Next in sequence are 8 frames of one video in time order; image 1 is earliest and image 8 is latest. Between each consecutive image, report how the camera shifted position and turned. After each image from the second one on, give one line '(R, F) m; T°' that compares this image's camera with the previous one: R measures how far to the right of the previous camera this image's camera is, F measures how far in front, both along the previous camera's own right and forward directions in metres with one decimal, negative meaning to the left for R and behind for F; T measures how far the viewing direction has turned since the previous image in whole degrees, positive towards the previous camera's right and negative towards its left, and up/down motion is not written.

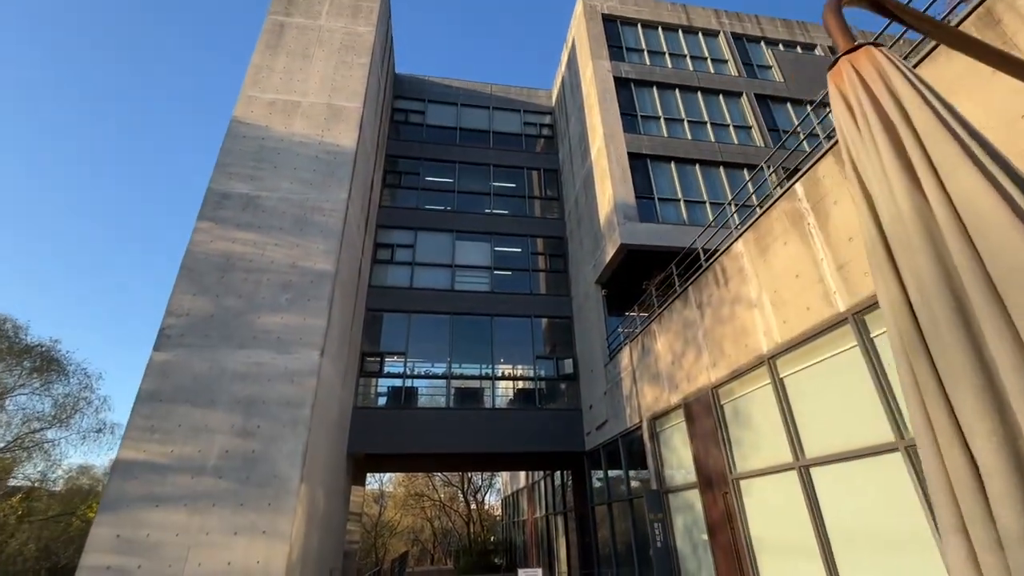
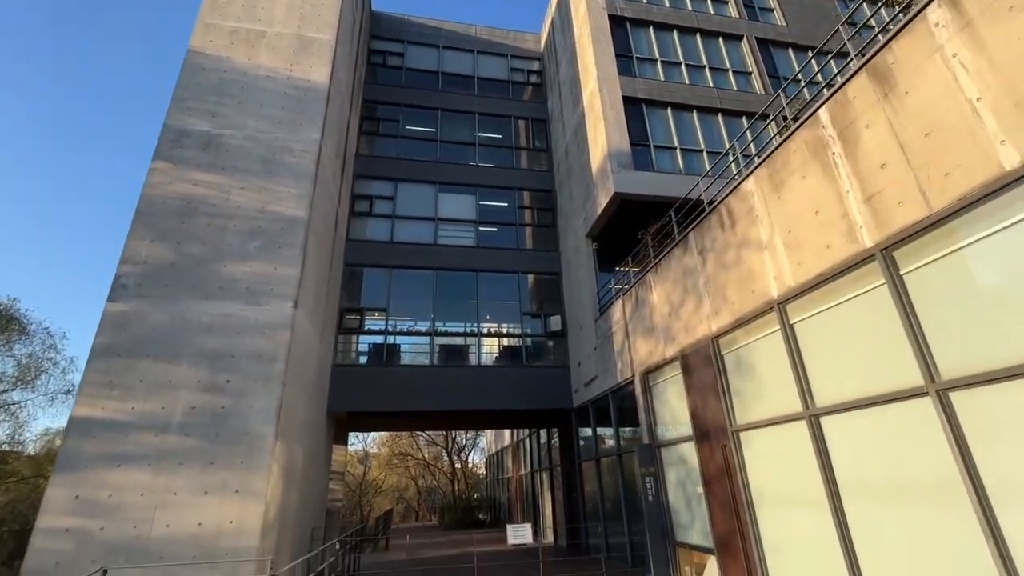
(-0.1, +0.5) m; +2°
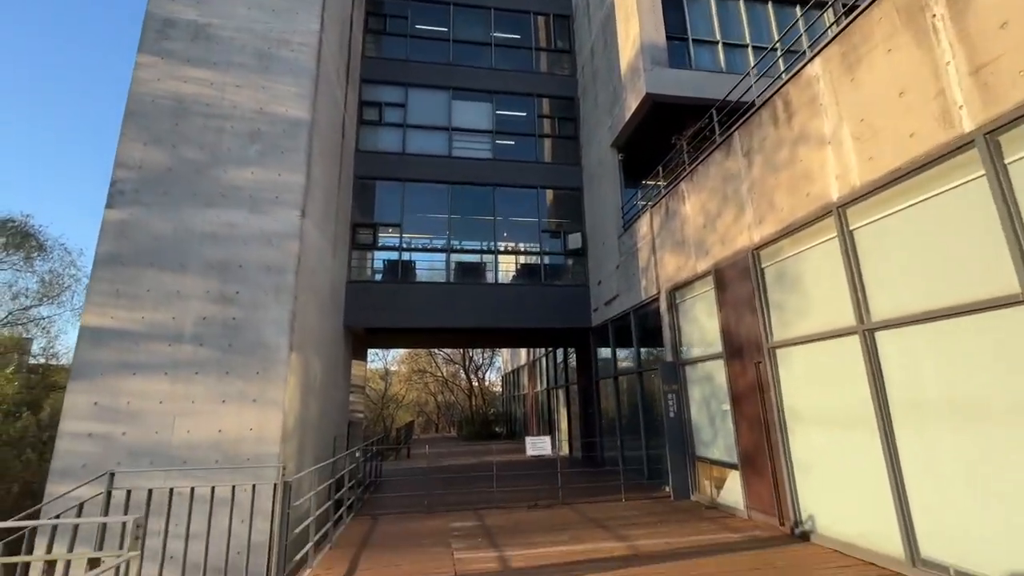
(-0.1, +0.5) m; -2°
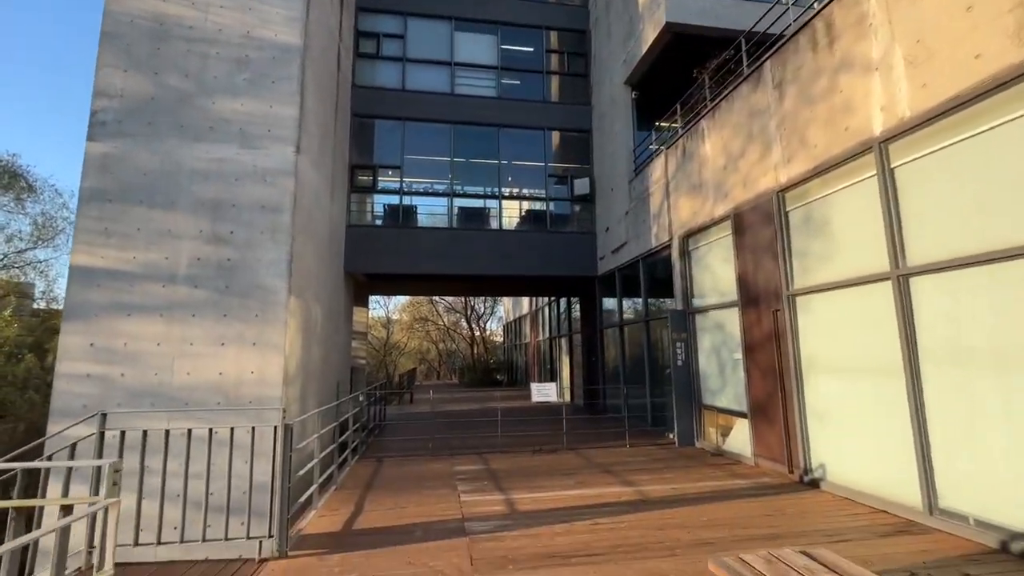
(-0.1, +0.3) m; 0°
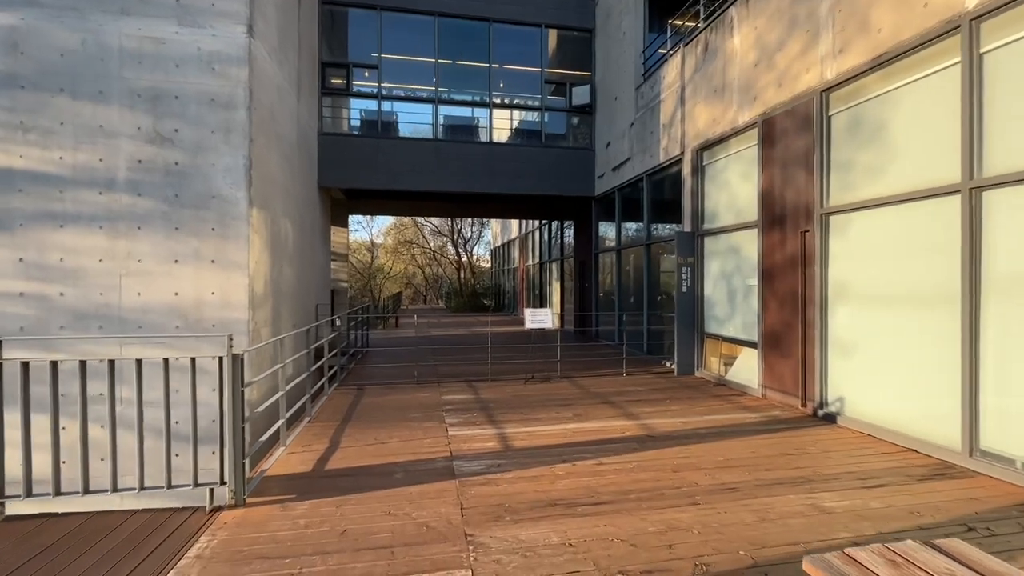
(-0.1, +0.7) m; +2°
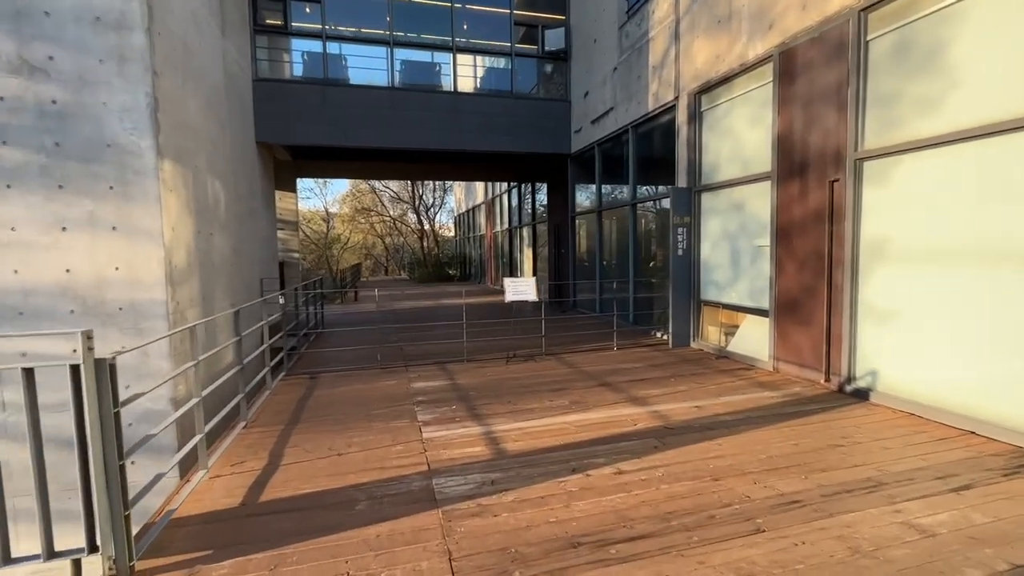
(-0.2, +0.9) m; +4°
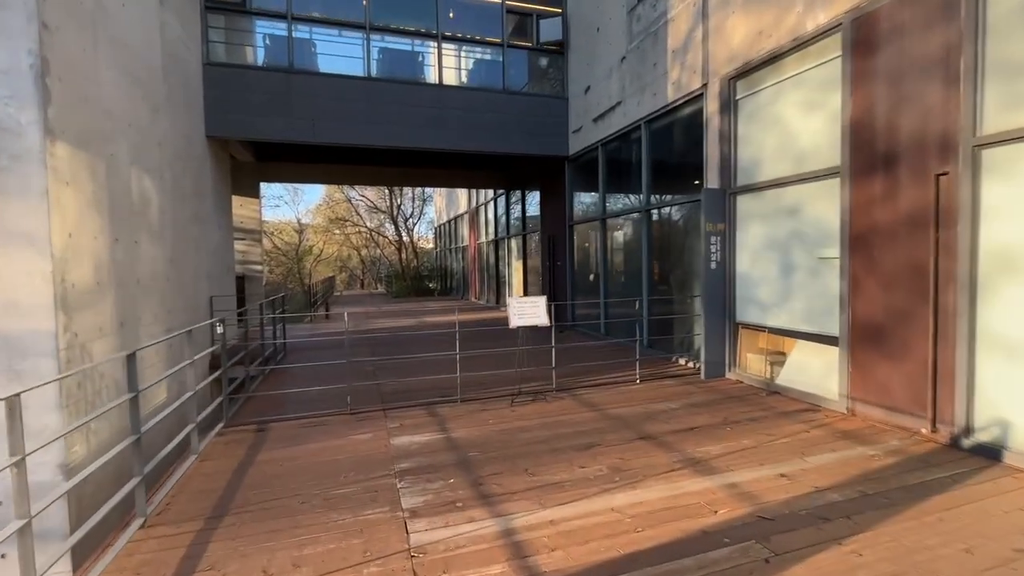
(-0.3, +1.1) m; +3°
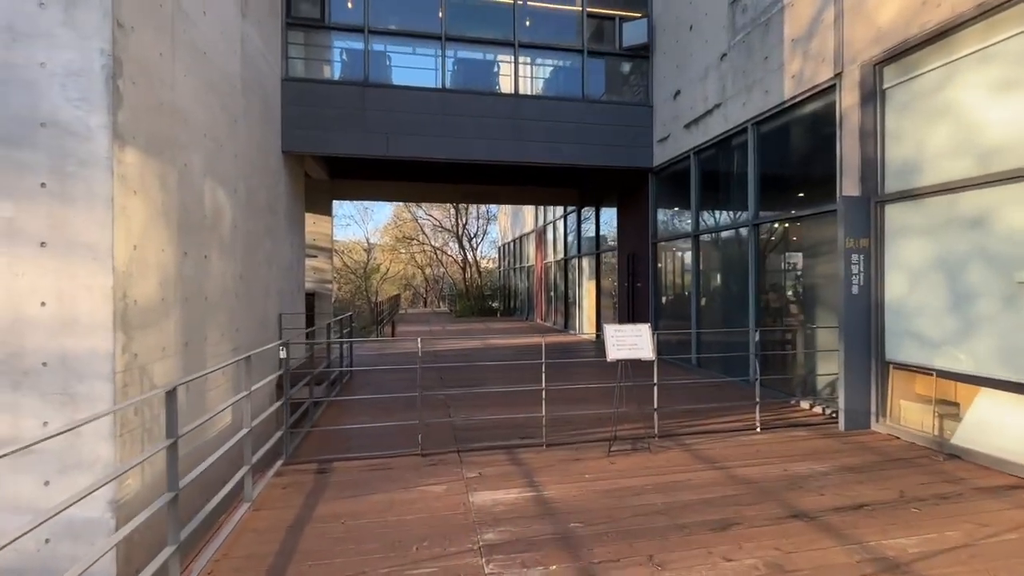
(-0.3, +0.6) m; -7°
